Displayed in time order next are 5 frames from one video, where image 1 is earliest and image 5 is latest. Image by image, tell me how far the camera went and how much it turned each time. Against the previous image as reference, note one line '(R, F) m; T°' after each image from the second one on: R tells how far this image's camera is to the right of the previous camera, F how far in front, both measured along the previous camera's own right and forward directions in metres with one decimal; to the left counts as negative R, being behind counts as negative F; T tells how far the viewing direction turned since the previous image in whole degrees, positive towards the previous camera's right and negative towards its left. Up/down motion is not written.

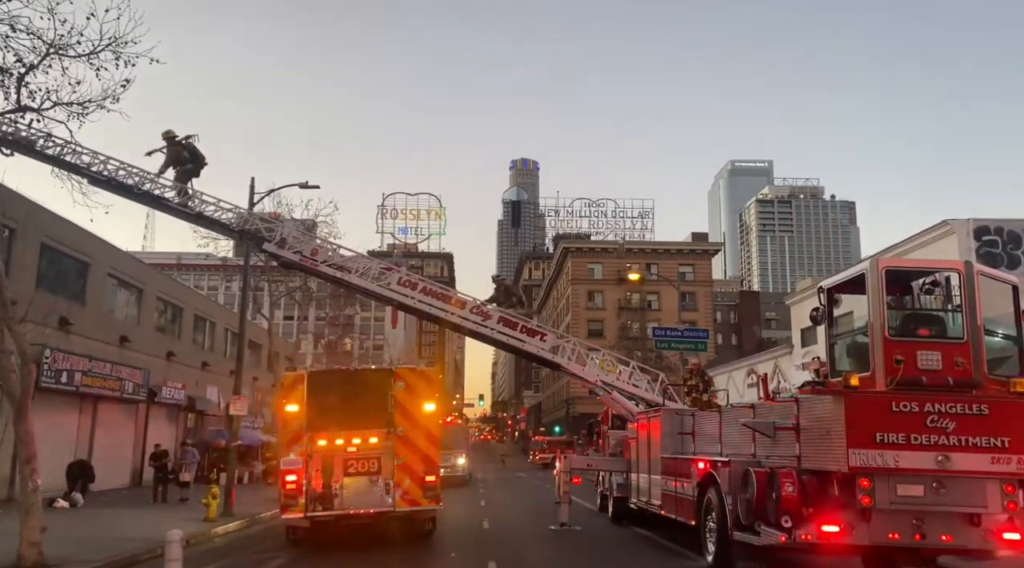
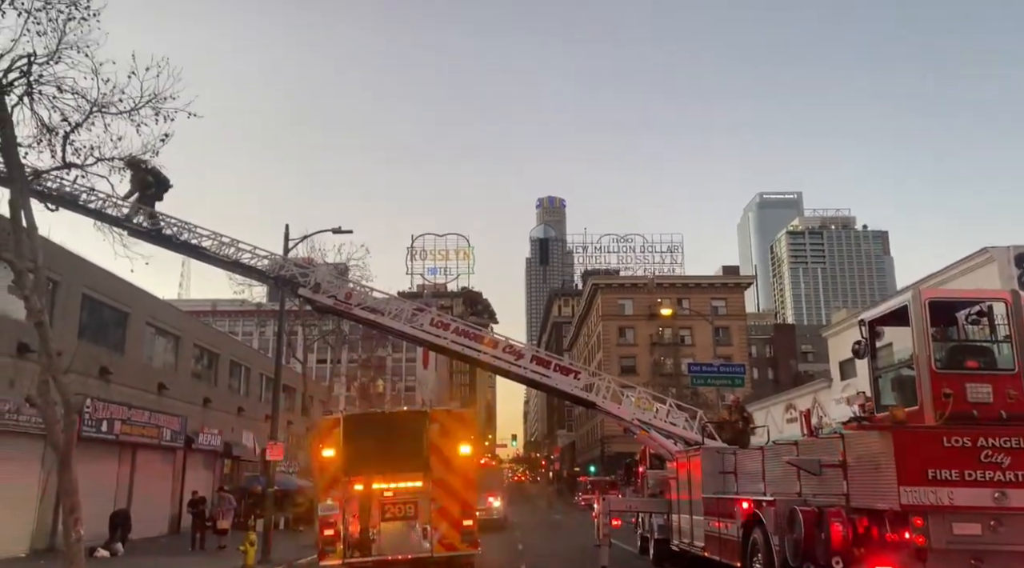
(-0.1, 0.0) m; -2°
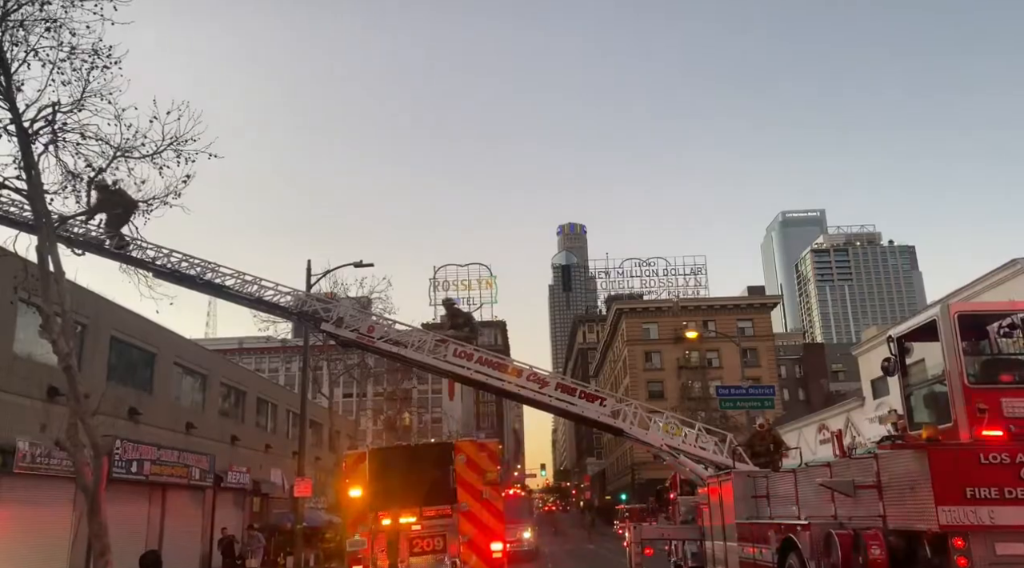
(0.0, +0.1) m; -2°
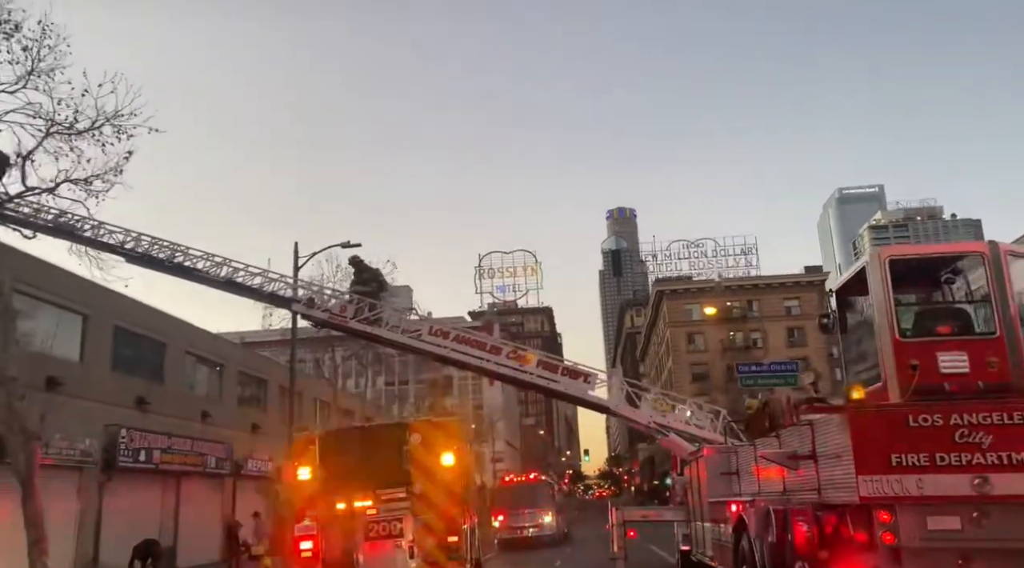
(+1.7, +0.9) m; -4°
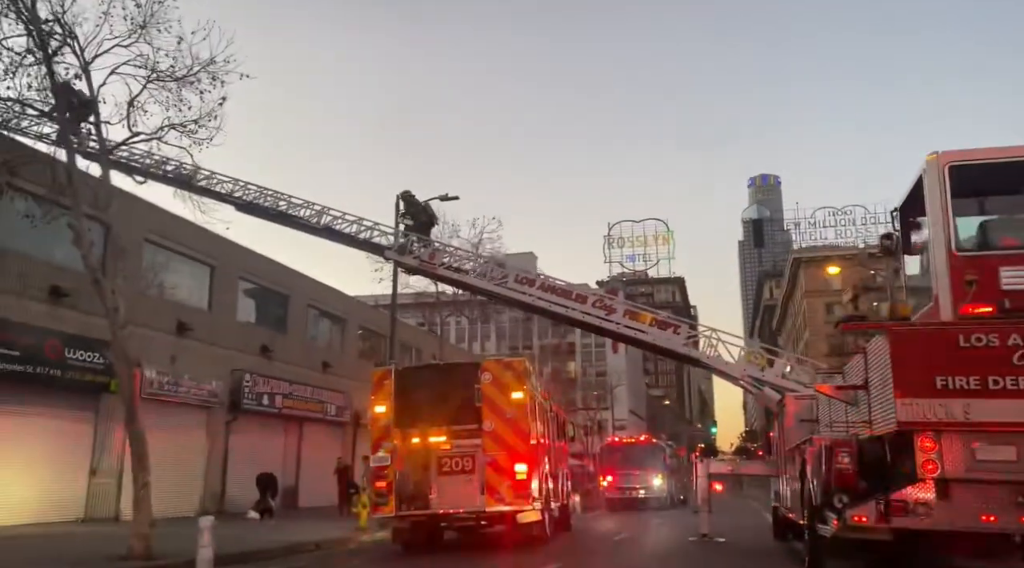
(+1.1, +0.3) m; -9°
